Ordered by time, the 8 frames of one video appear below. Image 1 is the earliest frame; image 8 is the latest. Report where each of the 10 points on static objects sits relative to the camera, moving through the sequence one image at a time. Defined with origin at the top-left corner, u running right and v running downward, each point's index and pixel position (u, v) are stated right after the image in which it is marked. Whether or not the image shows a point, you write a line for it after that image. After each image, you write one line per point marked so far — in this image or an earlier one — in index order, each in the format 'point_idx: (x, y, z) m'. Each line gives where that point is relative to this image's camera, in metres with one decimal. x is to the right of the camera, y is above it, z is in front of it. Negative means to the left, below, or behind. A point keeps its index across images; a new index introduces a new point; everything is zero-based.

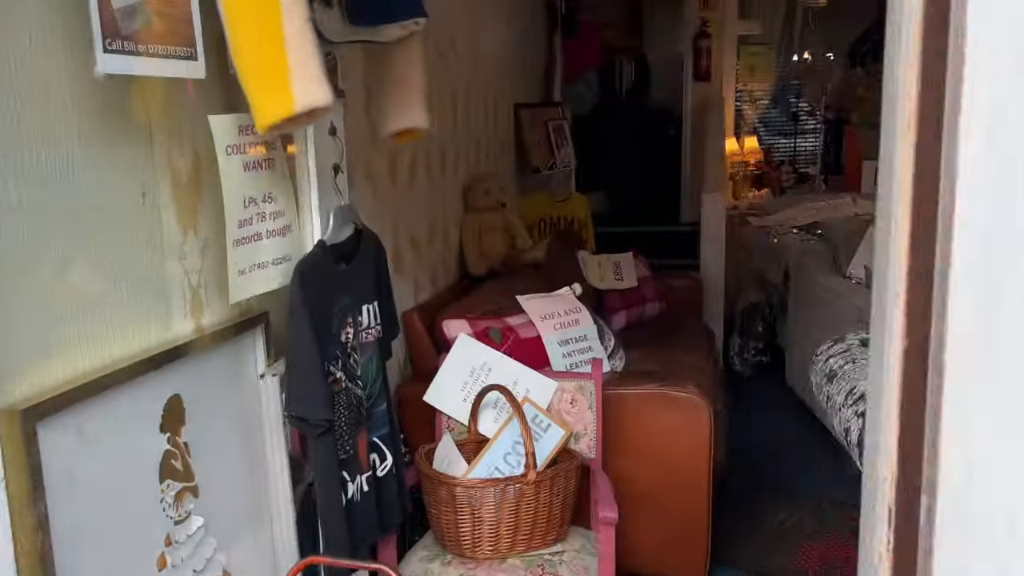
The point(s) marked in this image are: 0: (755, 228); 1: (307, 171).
0: (+1.4, +0.3, +4.5) m
1: (-0.4, +0.2, +1.6) m
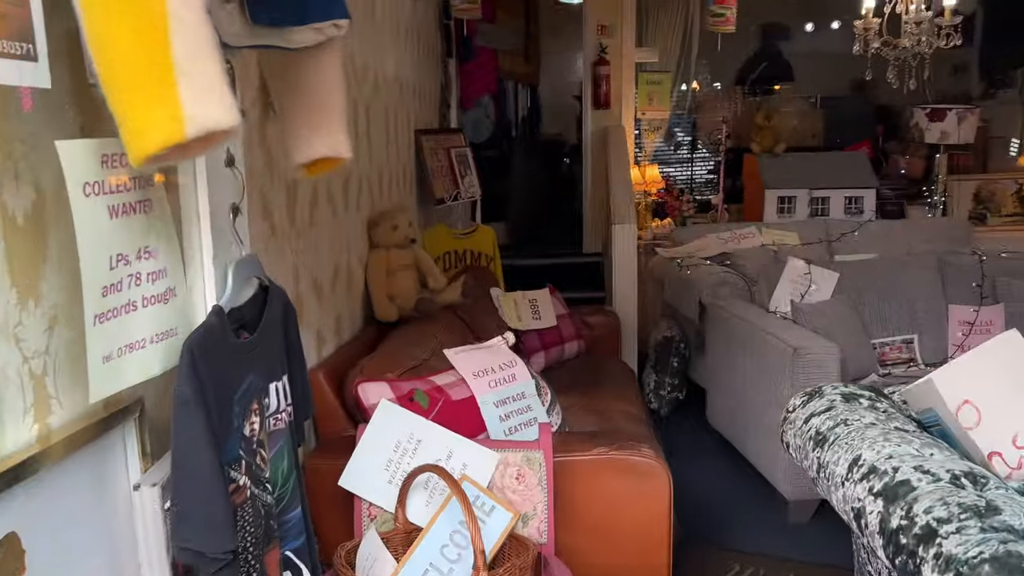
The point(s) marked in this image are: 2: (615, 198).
0: (+0.8, +0.2, +4.4) m
1: (-0.5, +0.1, +1.2) m
2: (+0.5, +0.5, +4.3) m
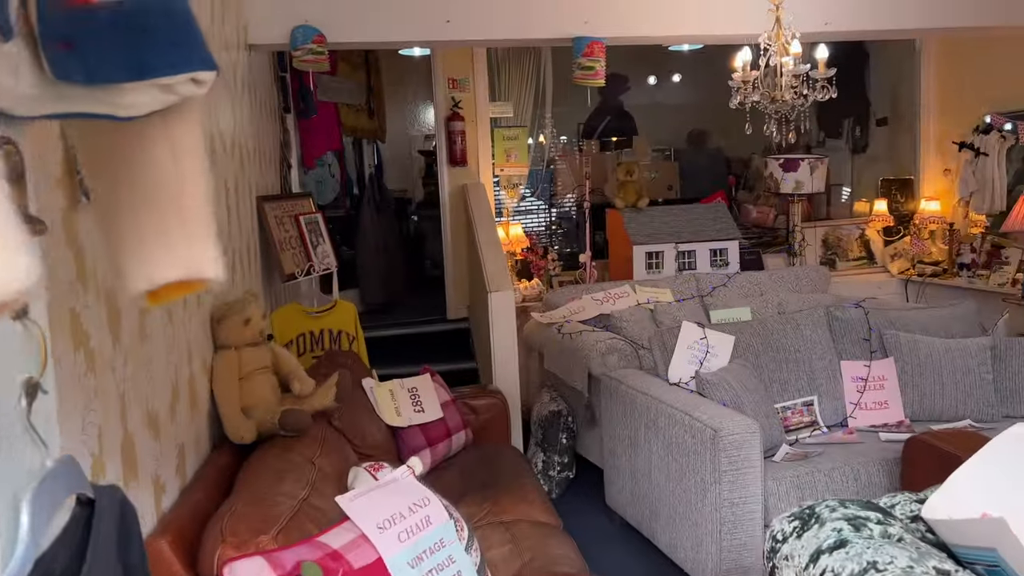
0: (+0.1, -0.2, +4.1) m
1: (-0.5, -0.1, +0.7) m
2: (-0.1, +0.1, +3.9) m
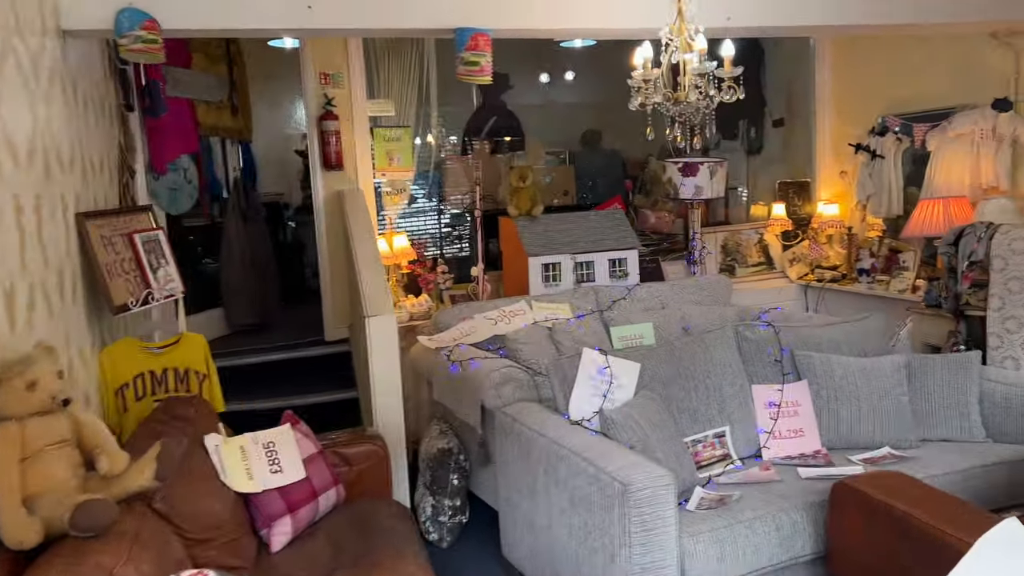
0: (-0.4, -0.3, +3.7) m
1: (-0.6, -0.2, +0.2) m
2: (-0.6, 0.0, +3.5) m
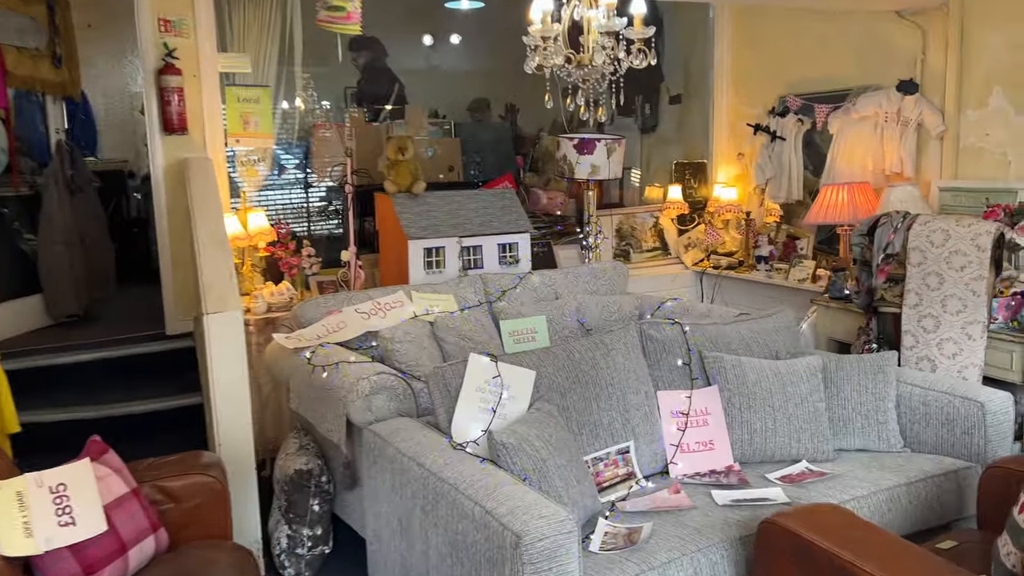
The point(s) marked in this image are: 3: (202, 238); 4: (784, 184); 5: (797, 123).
0: (-0.9, -0.2, +3.1) m
1: (-0.6, -0.3, -0.3) m
2: (-1.1, +0.1, +2.9) m
3: (-1.2, +0.2, +3.1) m
4: (+1.5, +0.6, +4.5) m
5: (+1.6, +0.9, +4.5) m
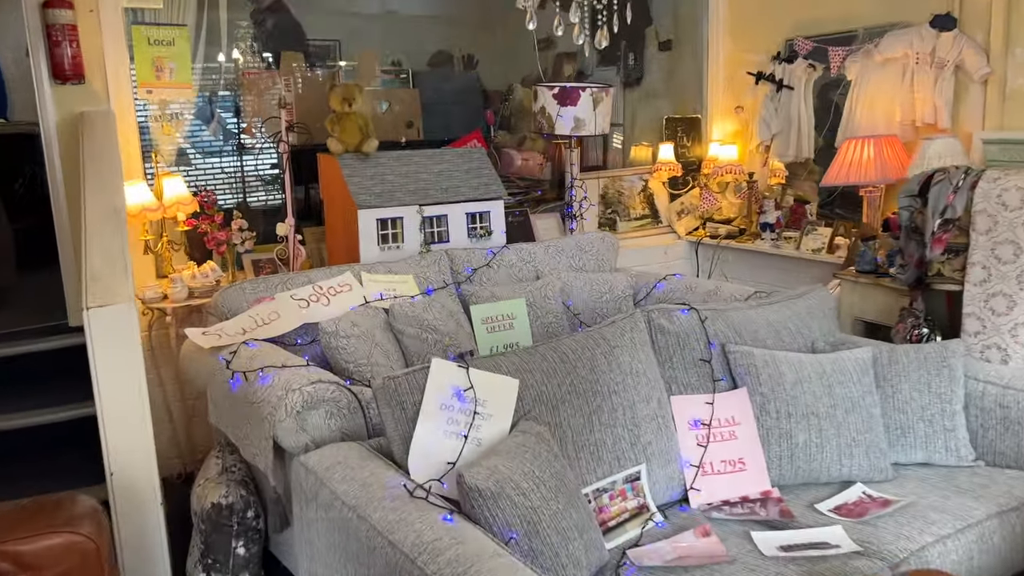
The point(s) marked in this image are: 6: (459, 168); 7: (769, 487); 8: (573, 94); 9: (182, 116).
0: (-1.0, -0.2, +2.5) m
1: (-0.5, -0.3, -0.9) m
2: (-1.2, +0.1, +2.3) m
3: (-1.3, +0.2, +2.5) m
4: (+1.4, +0.7, +4.0) m
5: (+1.4, +1.0, +3.9) m
6: (-0.2, +0.5, +3.5) m
7: (+0.6, -0.5, +2.0) m
8: (+0.3, +0.8, +3.4) m
9: (-1.4, +0.7, +3.4) m
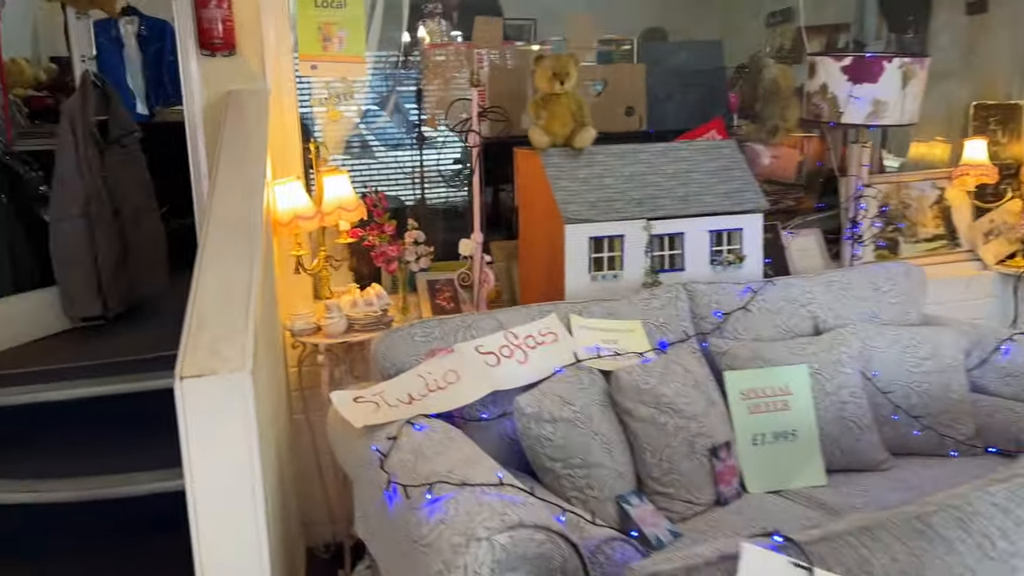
0: (-0.4, -0.3, +1.8) m
1: (-0.6, -0.5, -1.7) m
2: (-0.6, 0.0, +1.6) m
3: (-0.7, +0.2, +1.8) m
4: (+2.3, +0.5, +2.7) m
5: (+2.3, +0.8, +2.6) m
6: (+0.6, +0.4, +2.5) m
7: (+1.1, -0.7, +1.0) m
8: (+1.1, +0.7, +2.4) m
9: (-0.5, +0.6, +2.7) m
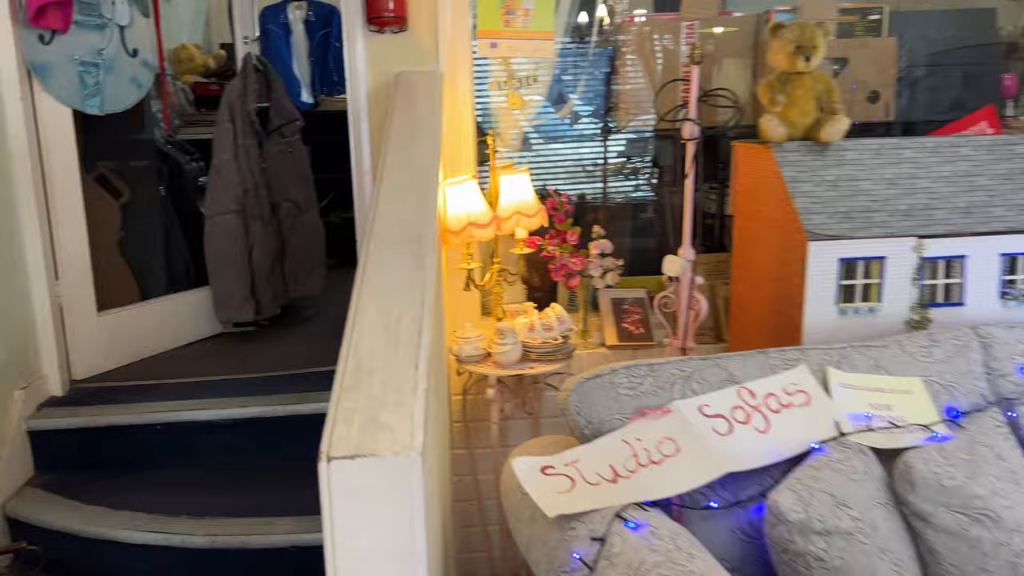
0: (0.0, -0.3, +1.4) m
1: (-0.9, -0.5, -2.0) m
2: (-0.2, 0.0, +1.2) m
3: (-0.2, +0.1, +1.4) m
4: (+2.8, +0.3, +1.8) m
5: (+2.9, +0.7, +1.7) m
6: (+1.1, +0.3, +1.9) m
7: (+1.3, -0.8, +0.3) m
8: (+1.6, +0.5, +1.7) m
9: (+0.1, +0.6, +2.3) m
